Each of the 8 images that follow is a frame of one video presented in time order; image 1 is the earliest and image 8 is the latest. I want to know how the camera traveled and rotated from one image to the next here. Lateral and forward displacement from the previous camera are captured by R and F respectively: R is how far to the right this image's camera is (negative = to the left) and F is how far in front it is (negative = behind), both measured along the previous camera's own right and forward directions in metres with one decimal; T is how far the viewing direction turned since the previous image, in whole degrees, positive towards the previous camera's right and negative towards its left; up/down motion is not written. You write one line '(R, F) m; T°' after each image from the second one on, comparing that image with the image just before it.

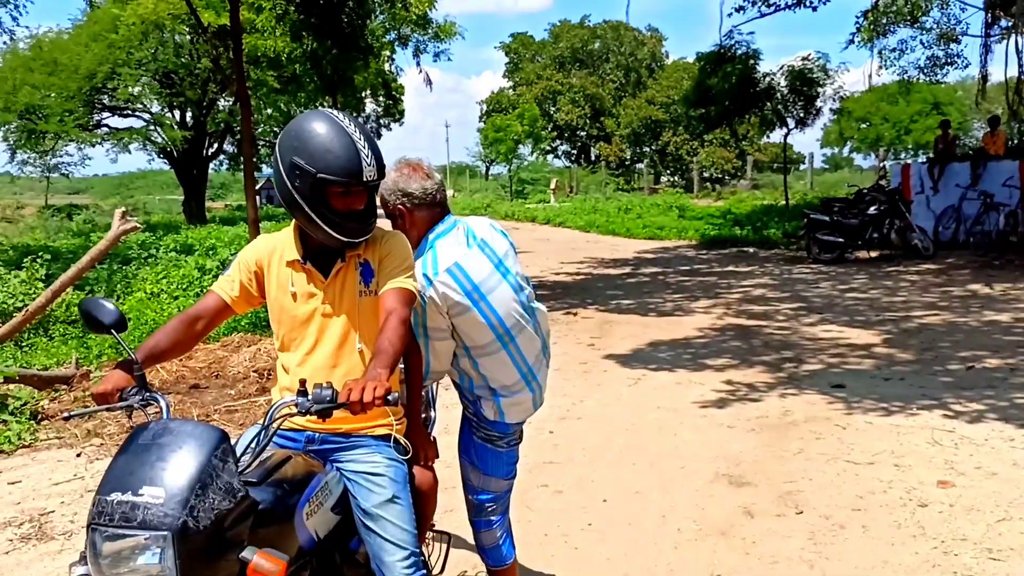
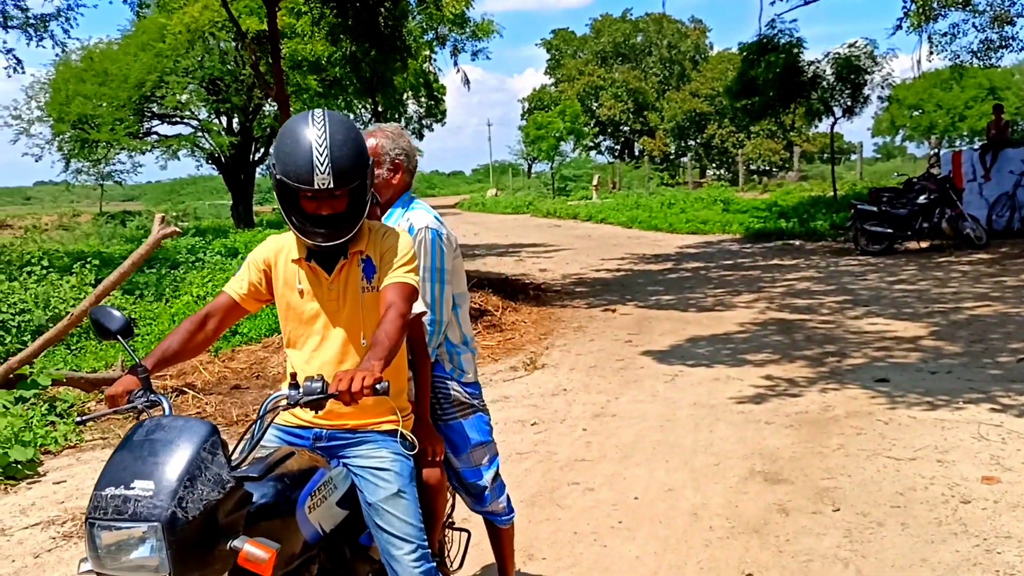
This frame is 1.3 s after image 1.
(+0.1, 0.0) m; -3°
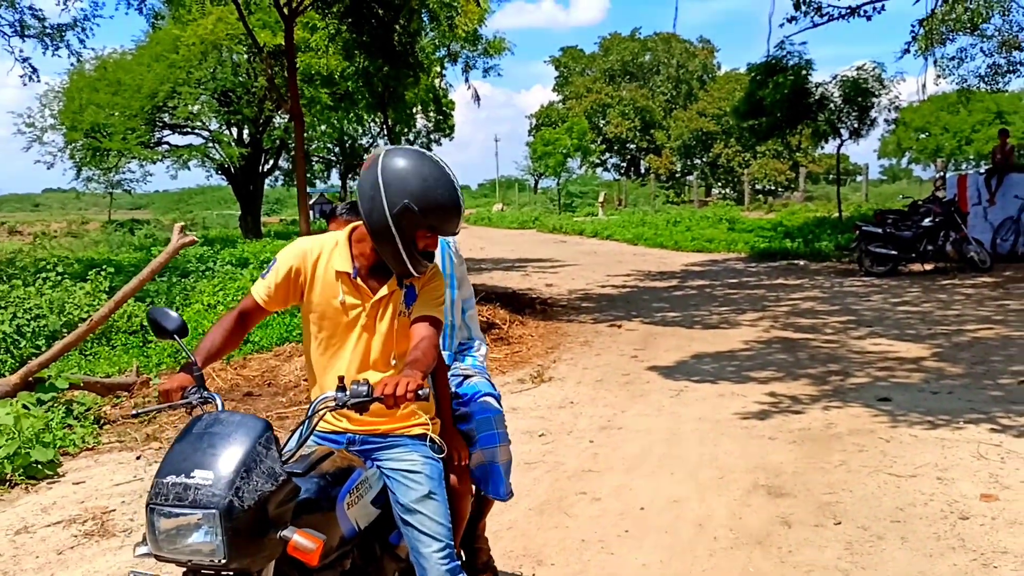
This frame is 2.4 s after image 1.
(-0.1, -0.1) m; 0°
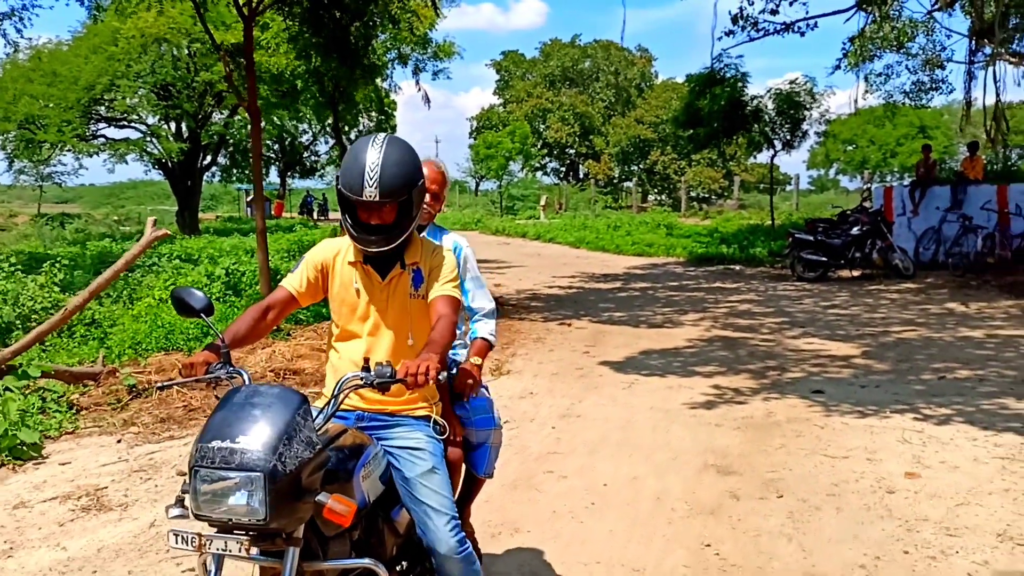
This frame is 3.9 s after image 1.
(-0.2, -0.4) m; +4°
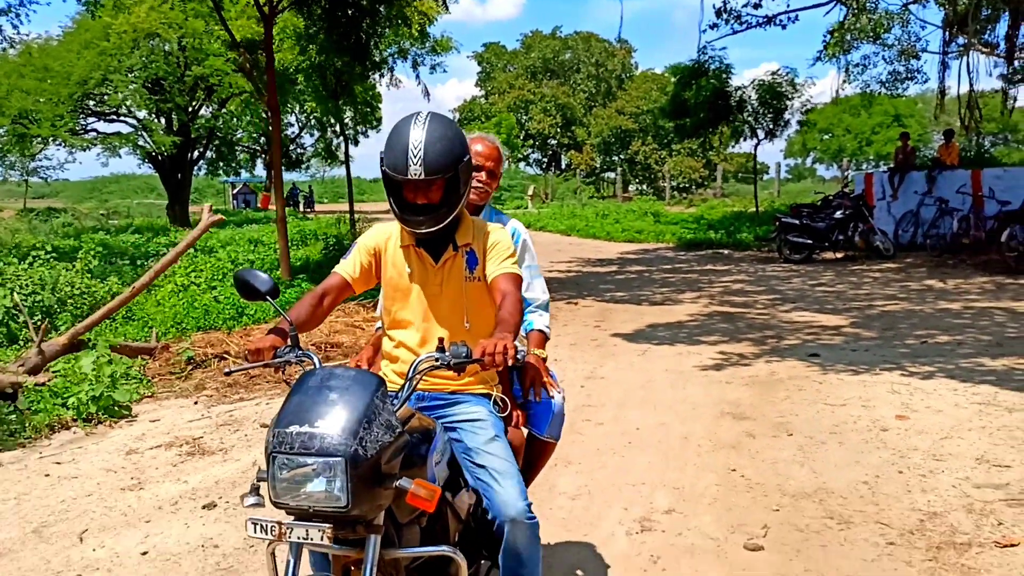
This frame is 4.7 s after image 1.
(-0.4, -0.8) m; +1°
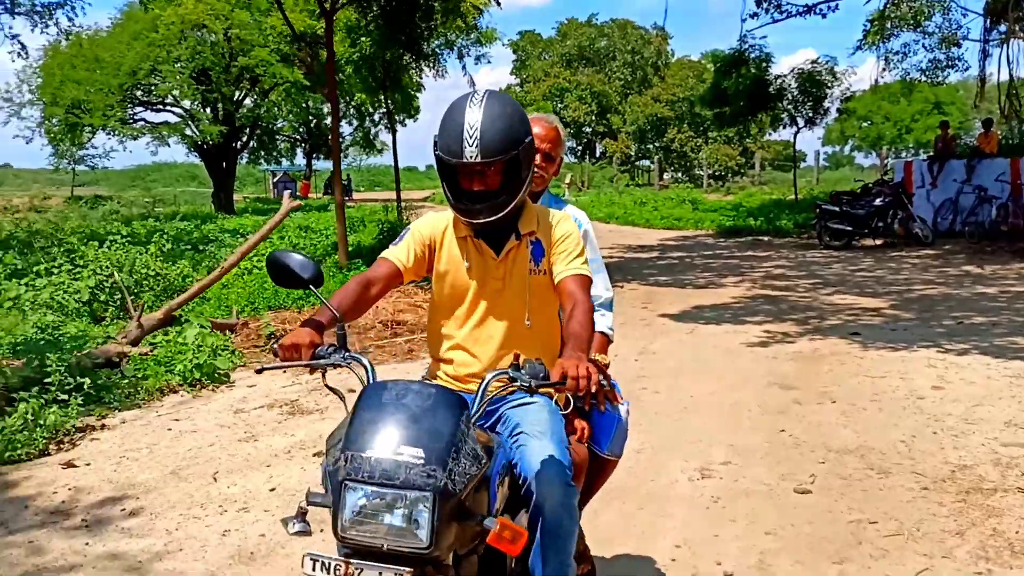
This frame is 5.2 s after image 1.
(-0.2, -0.6) m; -2°
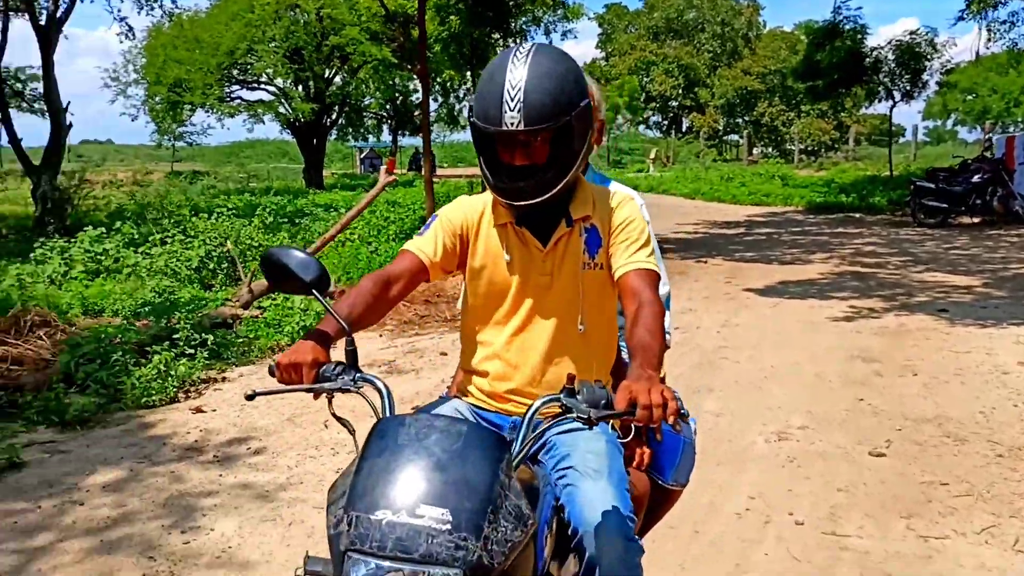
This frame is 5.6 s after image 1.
(0.0, -0.4) m; -5°
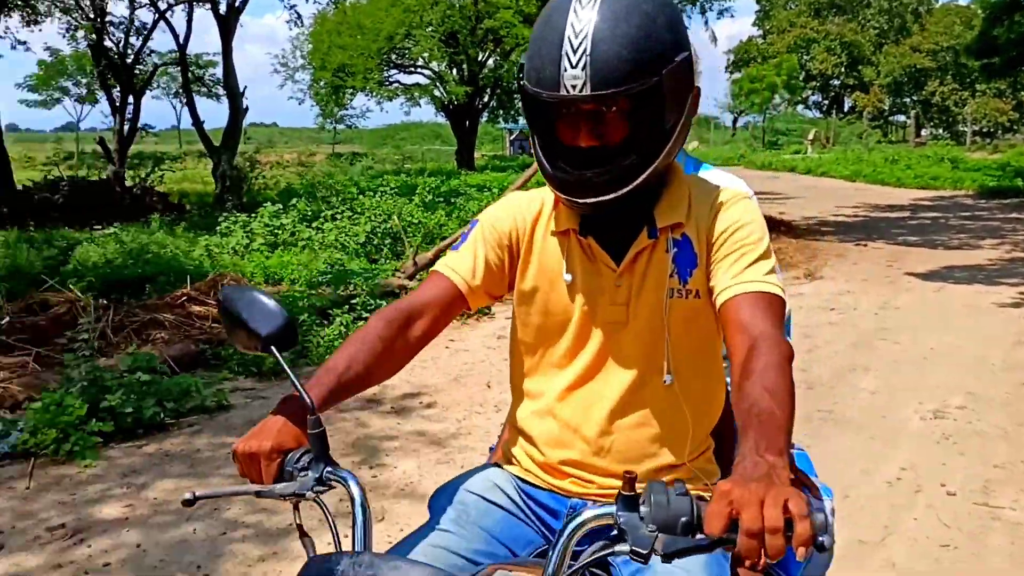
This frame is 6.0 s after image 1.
(-0.1, -0.3) m; -9°
